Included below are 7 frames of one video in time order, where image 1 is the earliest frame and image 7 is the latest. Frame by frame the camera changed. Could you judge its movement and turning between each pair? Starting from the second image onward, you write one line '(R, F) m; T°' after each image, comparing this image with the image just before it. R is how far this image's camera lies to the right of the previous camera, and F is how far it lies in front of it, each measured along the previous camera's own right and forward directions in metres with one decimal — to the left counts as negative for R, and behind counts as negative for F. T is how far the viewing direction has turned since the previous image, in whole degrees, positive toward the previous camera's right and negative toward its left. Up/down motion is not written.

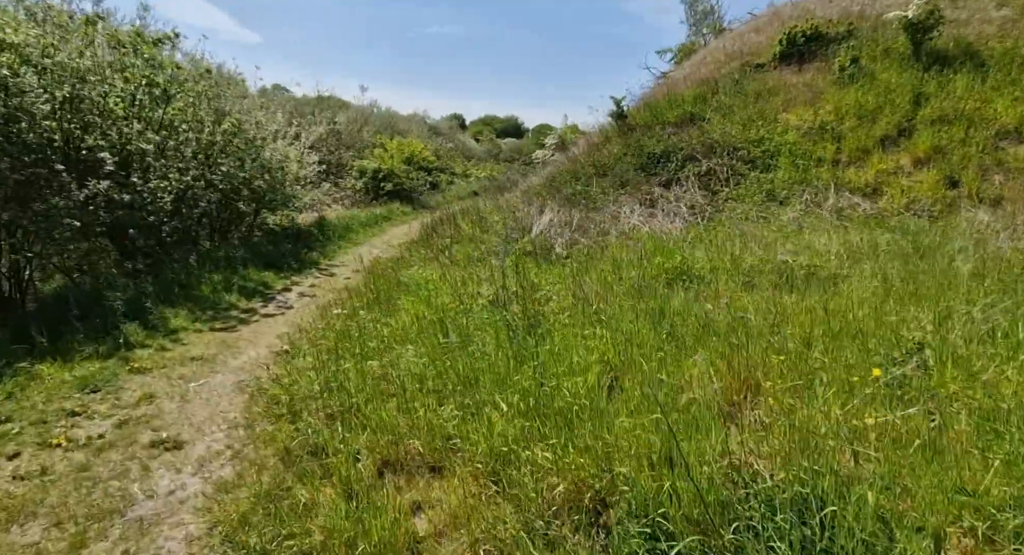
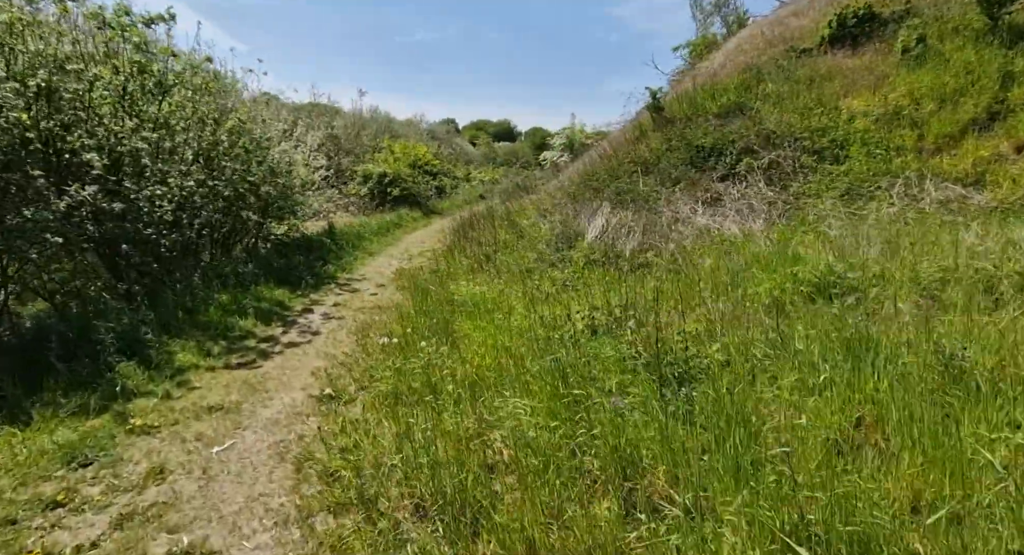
(-0.8, +1.2) m; +1°
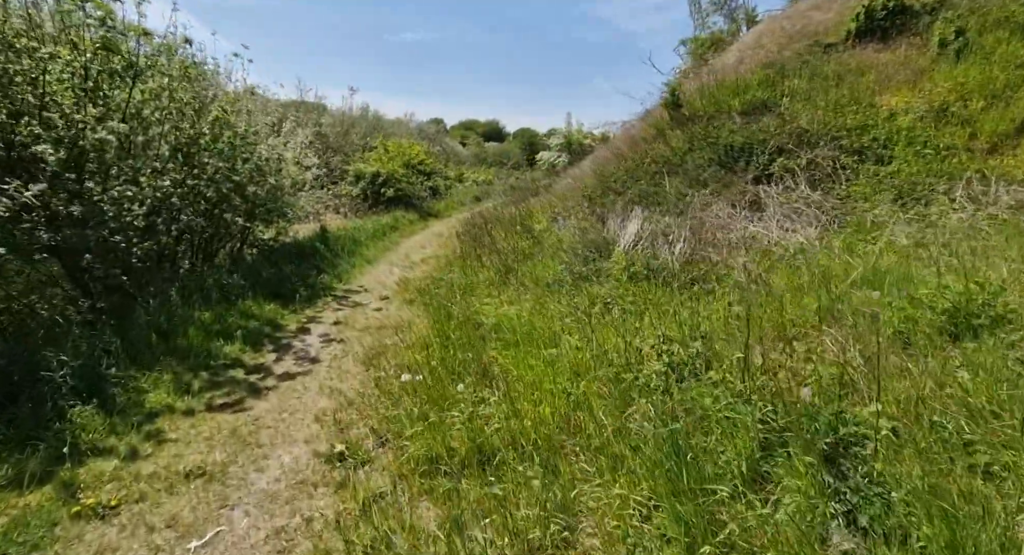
(-0.5, +0.9) m; +1°
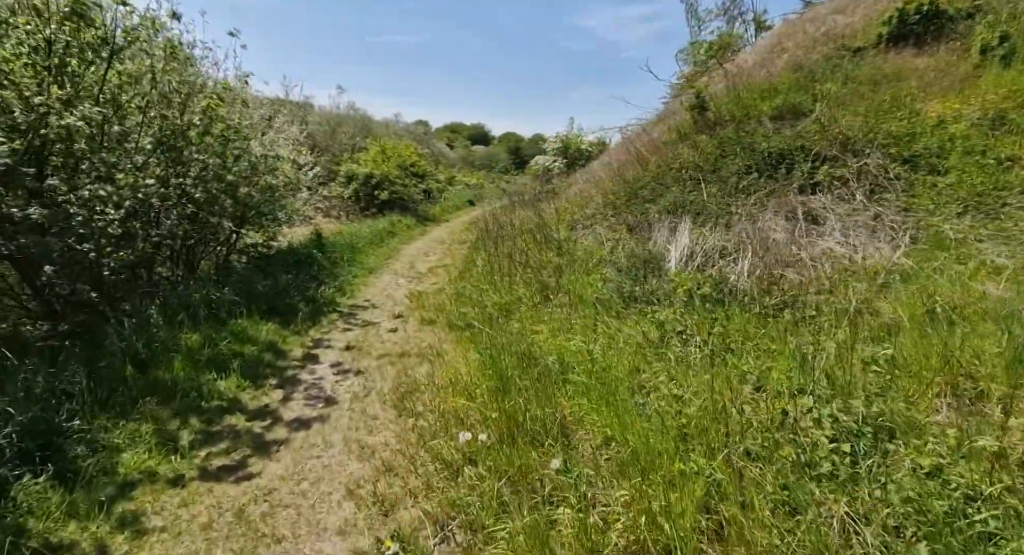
(-0.6, +0.9) m; +2°
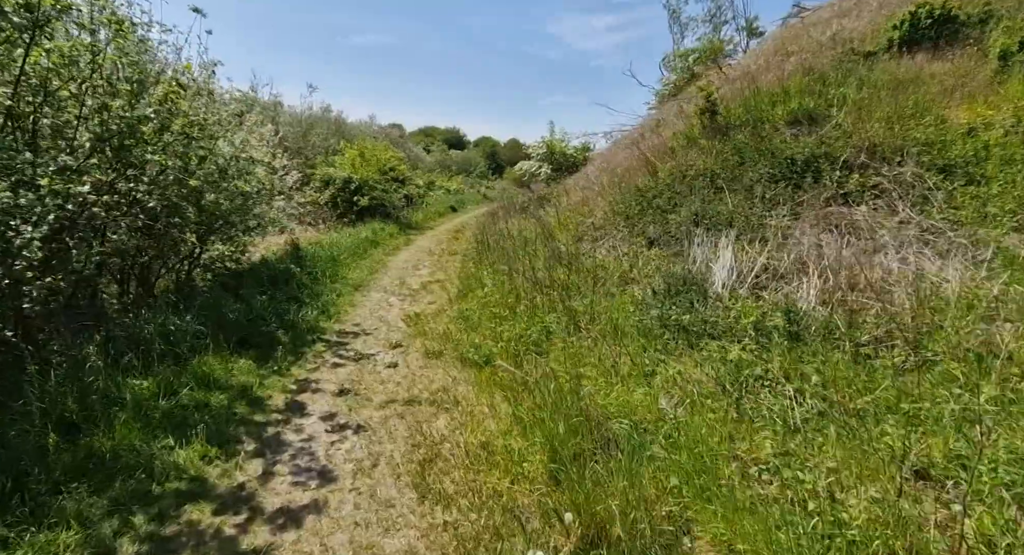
(-0.5, +1.0) m; +3°
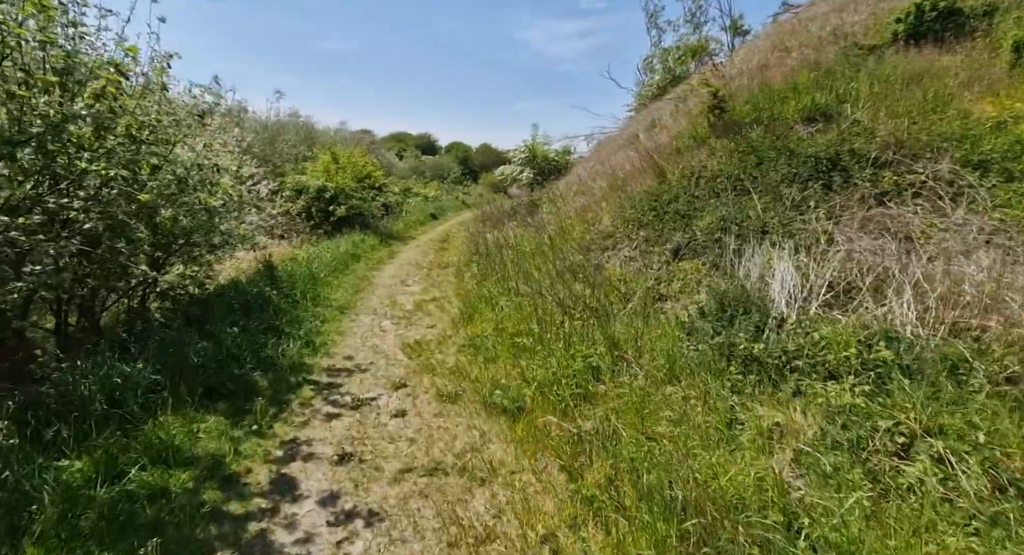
(-0.4, +0.9) m; +3°
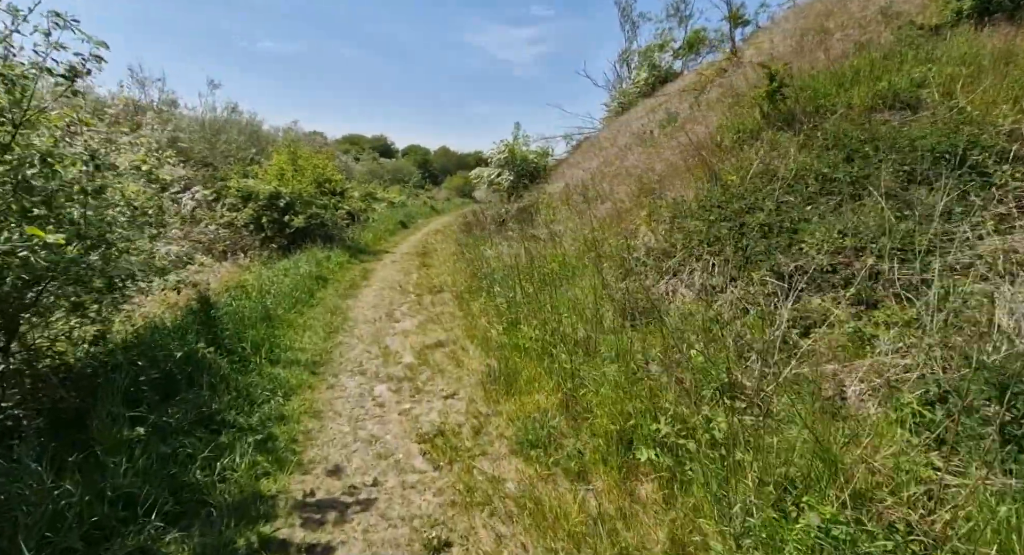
(-0.8, +2.2) m; +4°
